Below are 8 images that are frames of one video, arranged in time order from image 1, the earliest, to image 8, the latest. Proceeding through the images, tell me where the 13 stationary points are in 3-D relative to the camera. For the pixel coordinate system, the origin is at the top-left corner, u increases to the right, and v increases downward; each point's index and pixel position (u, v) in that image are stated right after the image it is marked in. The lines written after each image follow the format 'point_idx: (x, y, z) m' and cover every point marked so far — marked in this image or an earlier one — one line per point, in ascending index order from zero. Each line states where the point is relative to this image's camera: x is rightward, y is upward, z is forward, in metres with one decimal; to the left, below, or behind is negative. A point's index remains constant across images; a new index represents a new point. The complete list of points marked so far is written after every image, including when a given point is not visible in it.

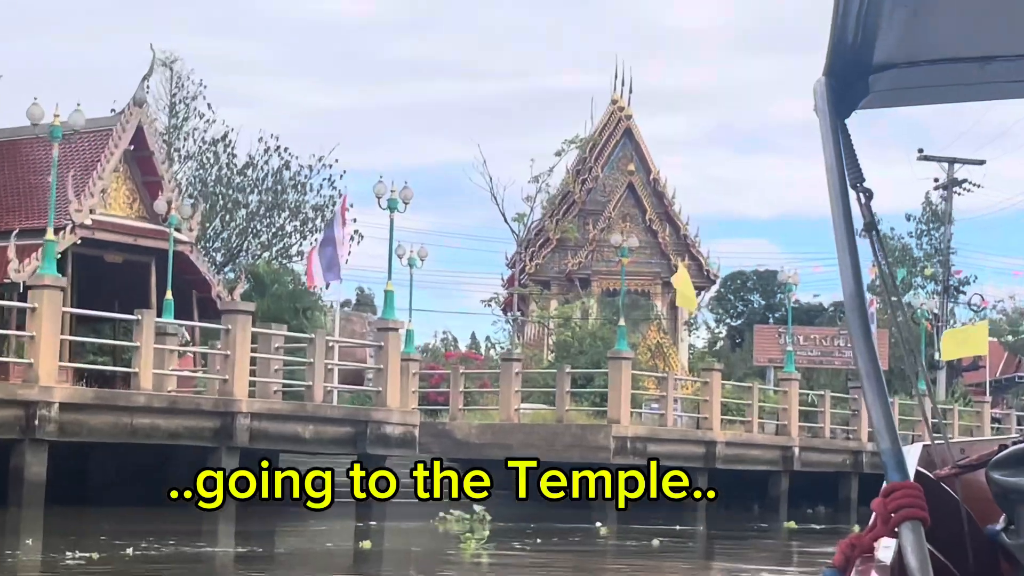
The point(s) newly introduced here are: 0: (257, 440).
0: (-2.3, -1.5, +18.0) m
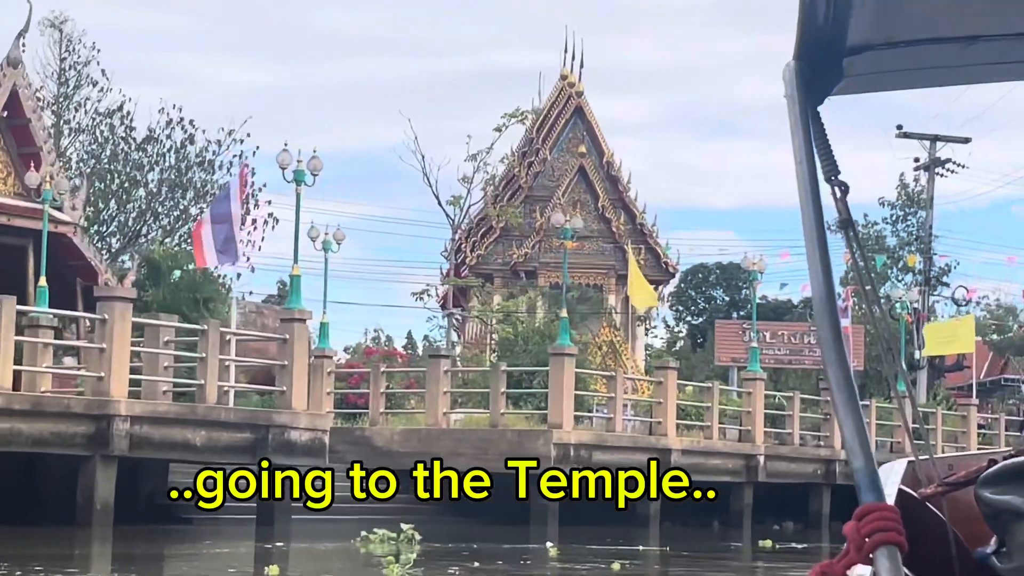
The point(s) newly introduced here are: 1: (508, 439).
0: (-3.0, -1.3, +15.1) m
1: (0.0, -1.6, +19.9) m
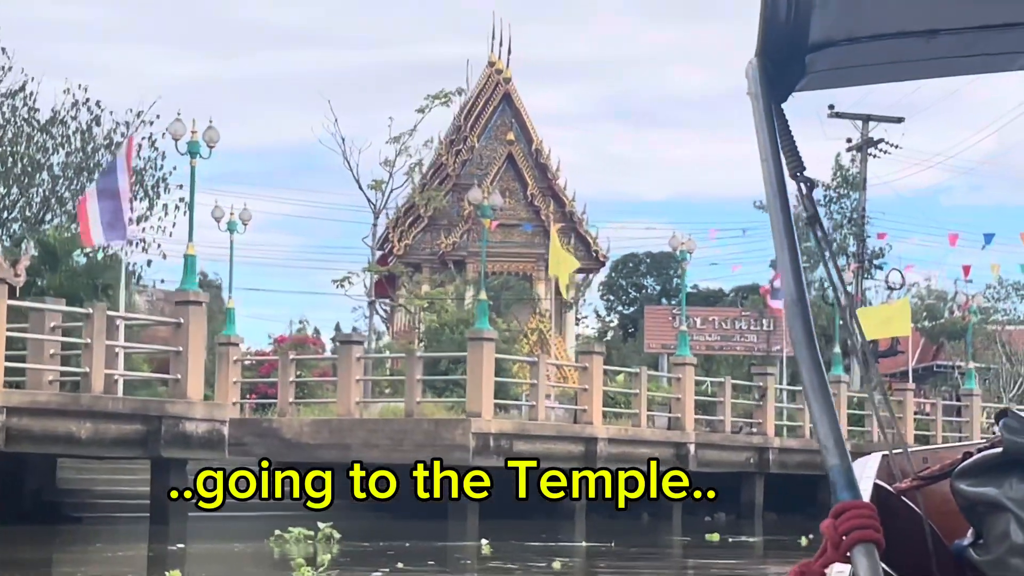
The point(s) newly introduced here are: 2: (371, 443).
0: (-3.6, -1.1, +13.9) m
1: (-0.9, -1.4, +18.8) m
2: (-1.4, -1.6, +19.1) m
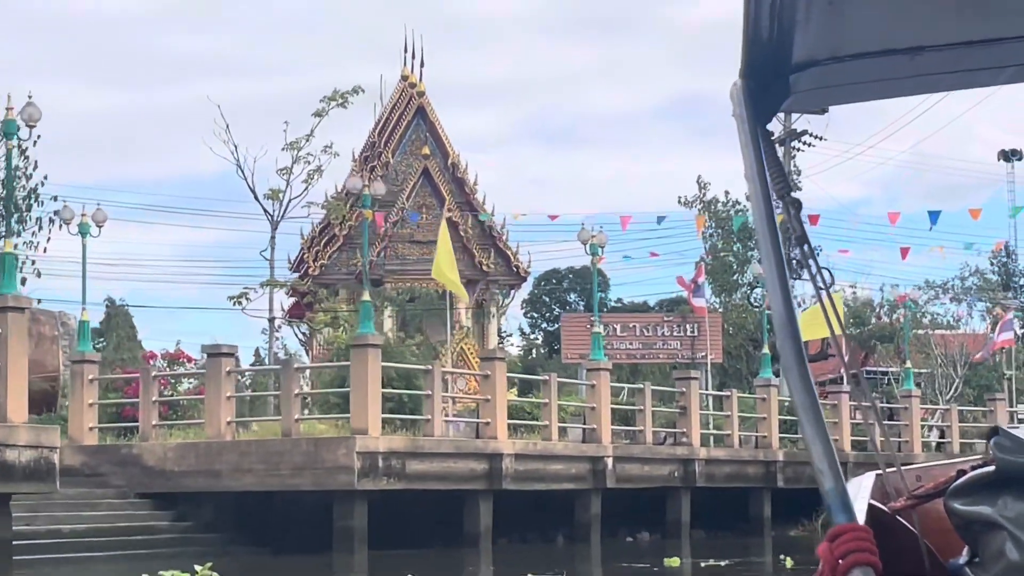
0: (-4.4, -1.2, +11.5) m
1: (-1.8, -1.4, +16.6) m
2: (-2.4, -1.6, +16.9) m
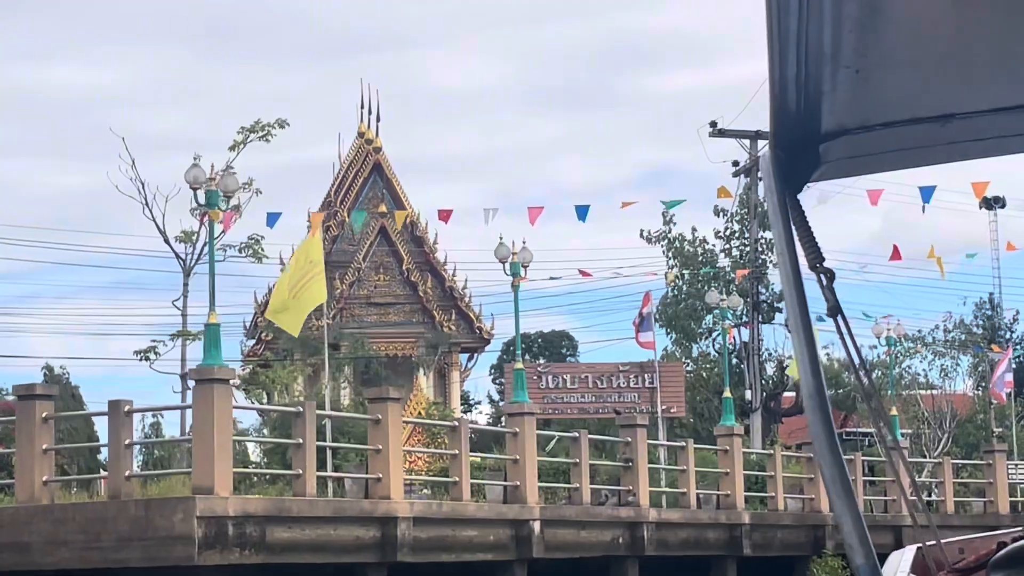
0: (-5.1, -1.2, +7.9) m
1: (-2.6, -1.6, +13.0) m
2: (-3.2, -1.8, +13.3) m
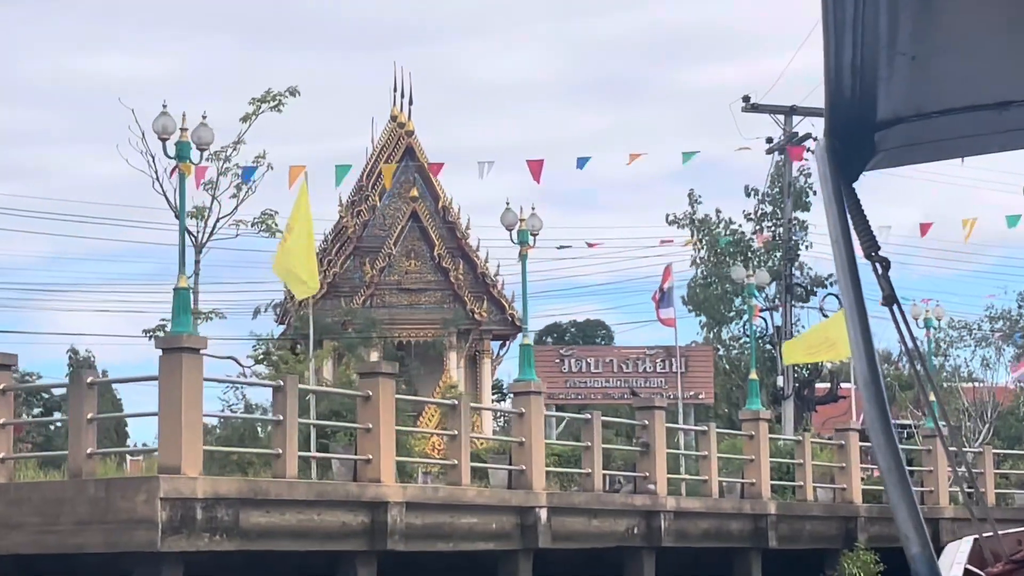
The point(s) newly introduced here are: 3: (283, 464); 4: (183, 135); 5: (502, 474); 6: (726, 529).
0: (-5.3, -0.9, +6.9) m
1: (-2.6, -1.3, +11.9) m
2: (-3.2, -1.5, +12.2) m
3: (-1.5, -1.2, +12.8) m
4: (-2.1, +1.0, +12.2) m
5: (-0.1, -1.5, +15.7) m
6: (+2.0, -2.3, +18.0) m
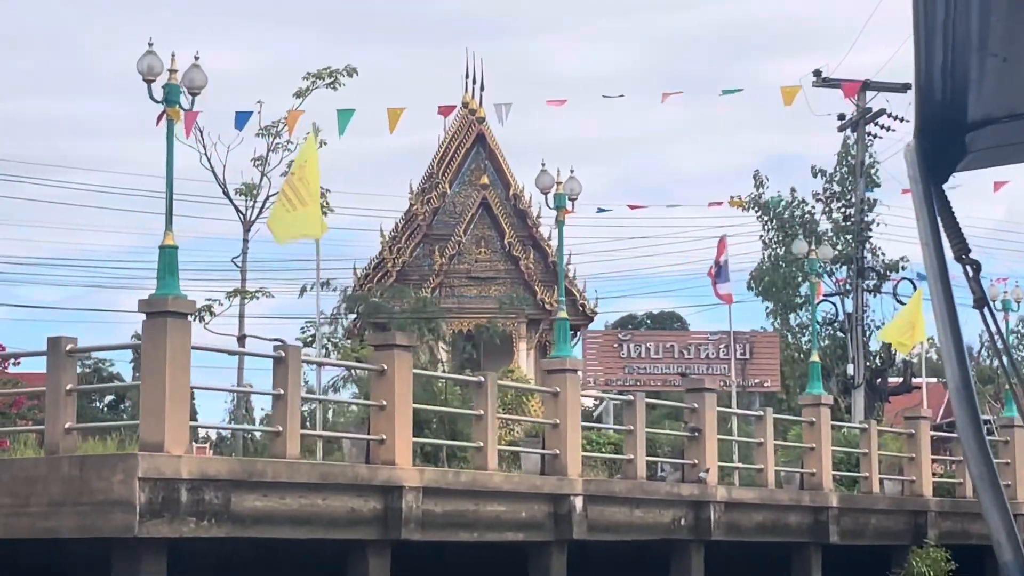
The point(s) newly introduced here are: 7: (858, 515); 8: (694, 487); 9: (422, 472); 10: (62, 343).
0: (-5.4, -0.7, +5.8) m
1: (-2.5, -1.1, +10.7) m
2: (-3.1, -1.2, +11.0) m
3: (-1.4, -1.0, +11.7) m
4: (-2.0, +1.2, +11.0) m
5: (+0.2, -1.3, +14.4) m
6: (+2.4, -2.1, +16.7) m
7: (+3.3, -2.1, +17.8) m
8: (+1.5, -1.6, +15.4) m
9: (-0.6, -1.2, +12.6) m
10: (-2.7, -0.3, +11.4) m
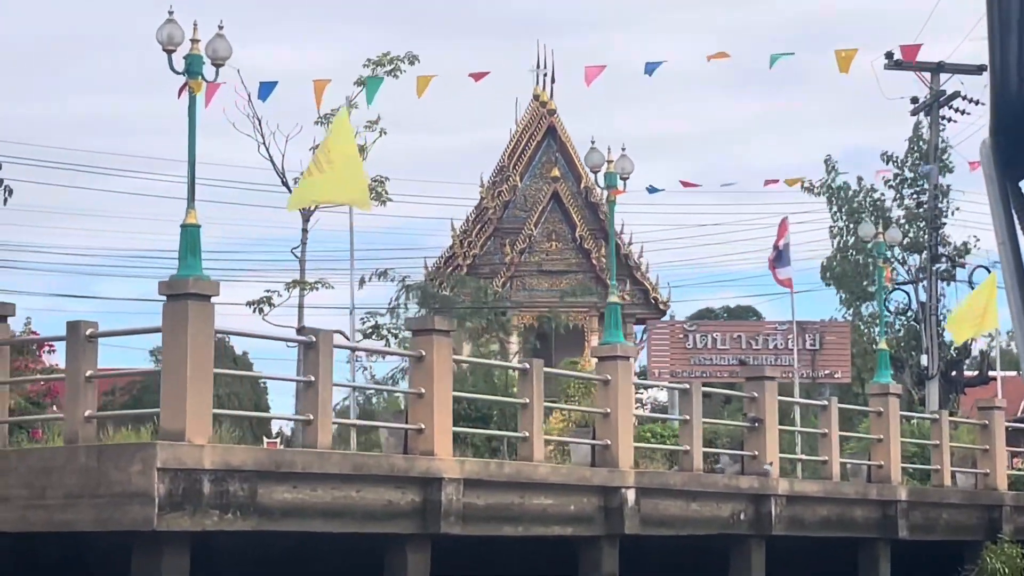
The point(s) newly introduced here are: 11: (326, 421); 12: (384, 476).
0: (-5.3, -0.6, +5.4) m
1: (-2.3, -0.9, +10.2) m
2: (-2.9, -1.1, +10.5) m
3: (-1.1, -0.8, +11.1) m
4: (-1.8, +1.3, +10.5) m
5: (+0.5, -1.2, +13.8) m
6: (+2.8, -1.9, +15.9) m
7: (+3.8, -2.0, +17.1) m
8: (+1.9, -1.5, +14.8) m
9: (-0.3, -1.1, +12.0) m
10: (-2.4, -0.2, +10.9) m
11: (-1.1, -0.8, +11.2) m
12: (-0.8, -1.1, +11.4) m
